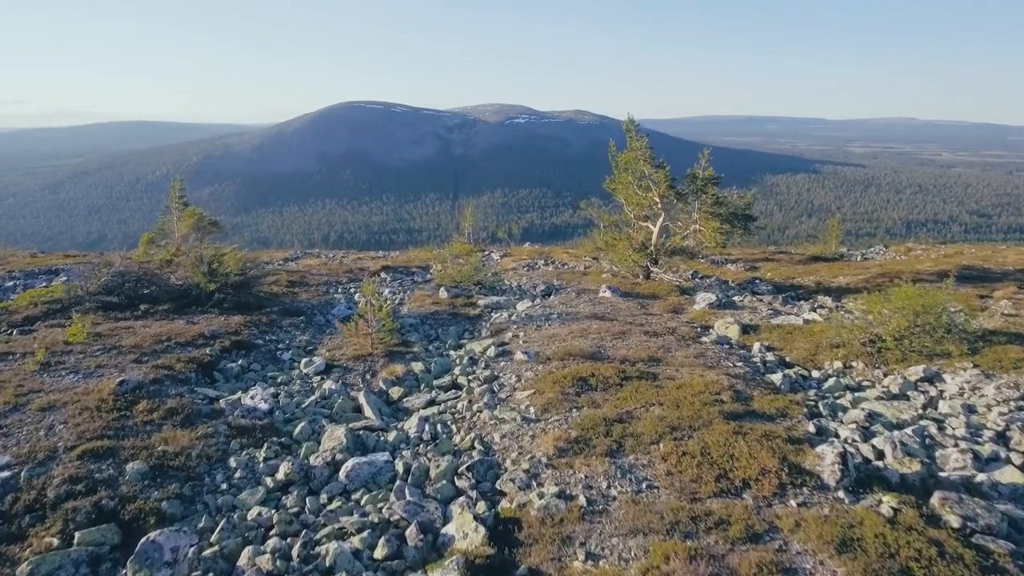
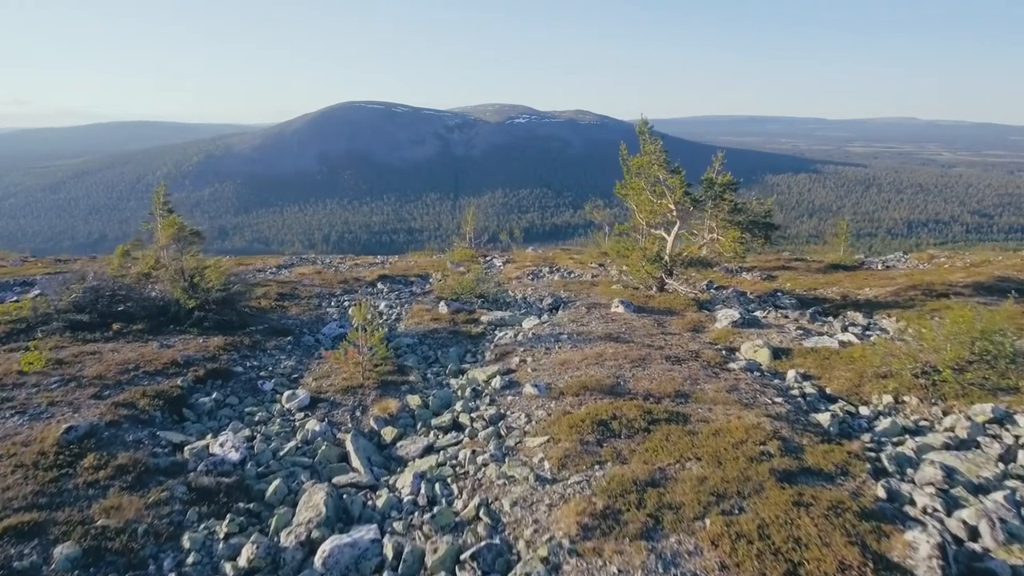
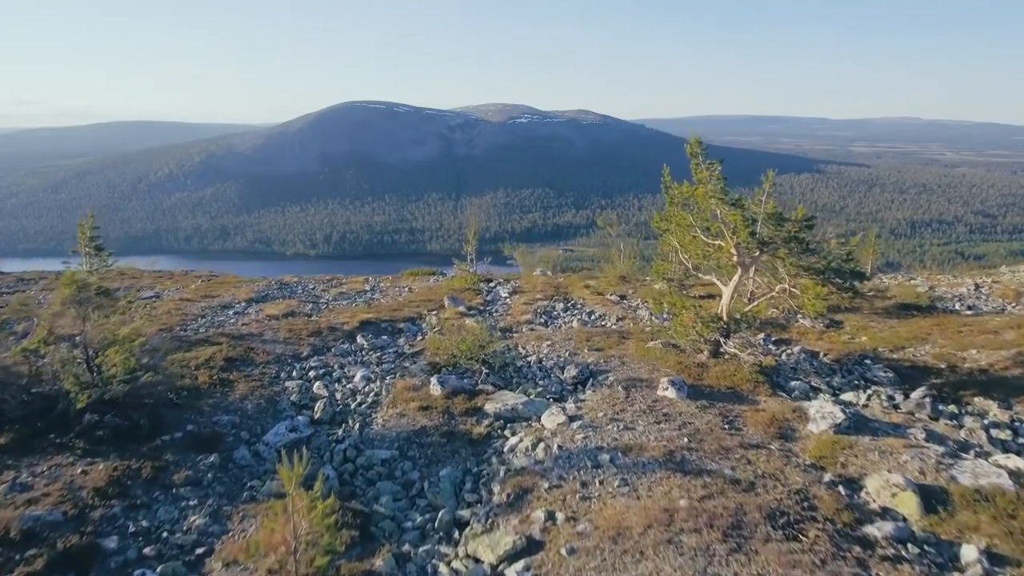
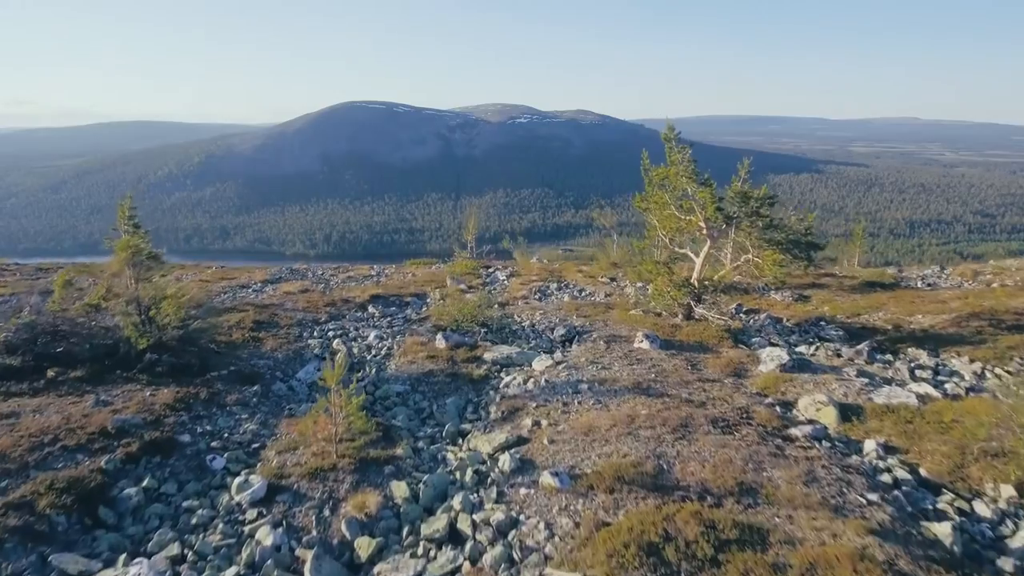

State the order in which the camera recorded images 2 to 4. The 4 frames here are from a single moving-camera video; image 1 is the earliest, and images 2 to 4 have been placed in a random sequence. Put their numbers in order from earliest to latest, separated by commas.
2, 4, 3
